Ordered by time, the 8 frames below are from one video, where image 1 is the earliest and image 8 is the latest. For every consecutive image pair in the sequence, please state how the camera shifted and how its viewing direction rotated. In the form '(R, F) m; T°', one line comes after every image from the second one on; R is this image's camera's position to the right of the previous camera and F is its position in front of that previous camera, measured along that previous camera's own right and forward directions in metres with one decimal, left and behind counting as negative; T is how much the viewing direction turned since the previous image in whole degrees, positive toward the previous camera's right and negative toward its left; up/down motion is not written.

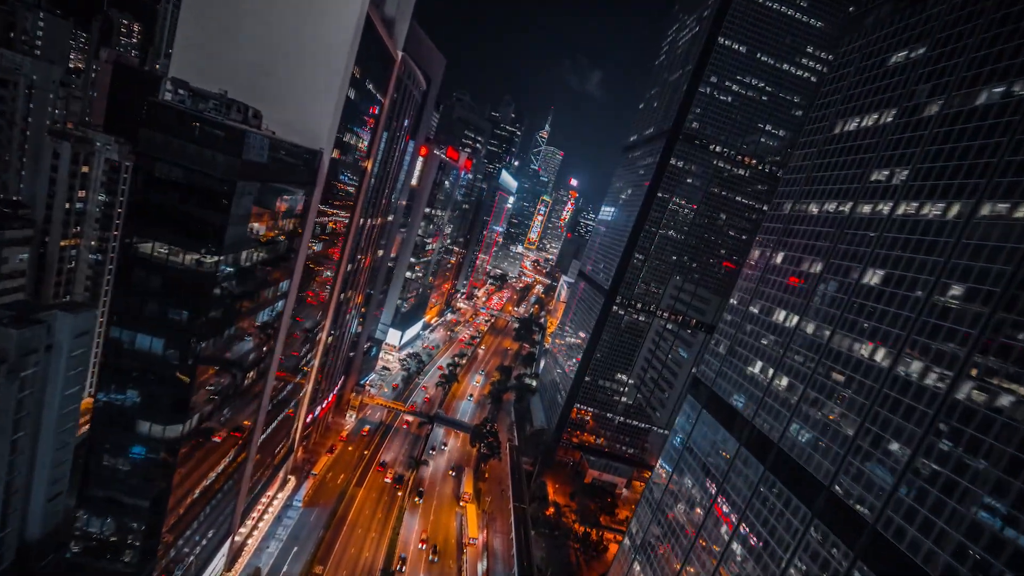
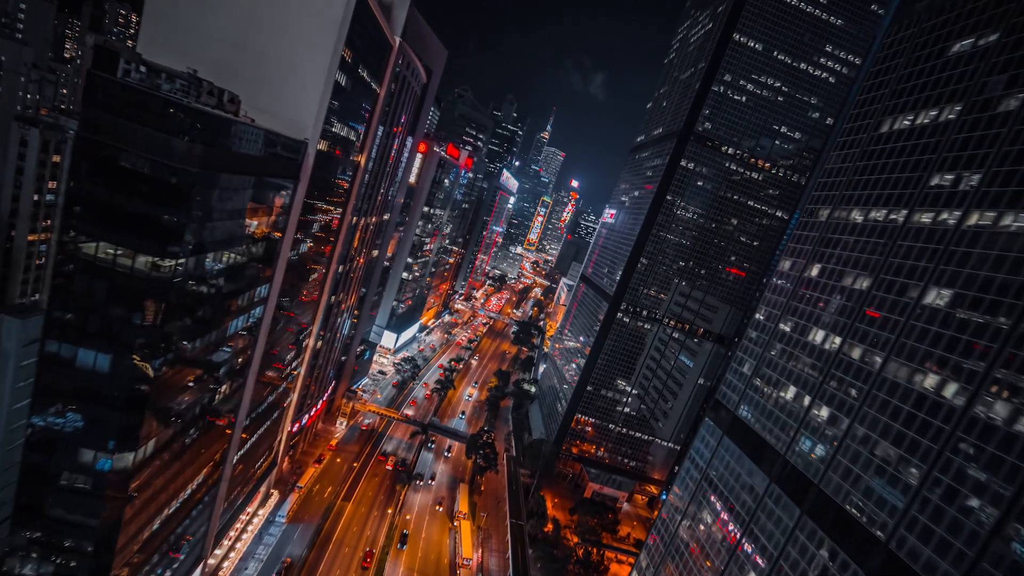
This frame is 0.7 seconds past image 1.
(-0.5, +4.3) m; 0°
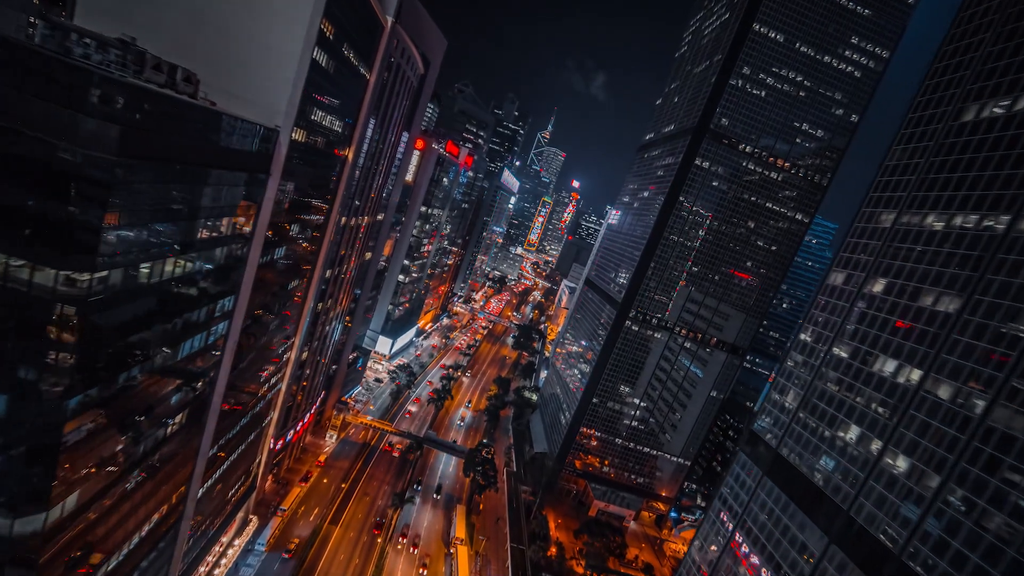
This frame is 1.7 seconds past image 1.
(-0.5, +5.7) m; 0°
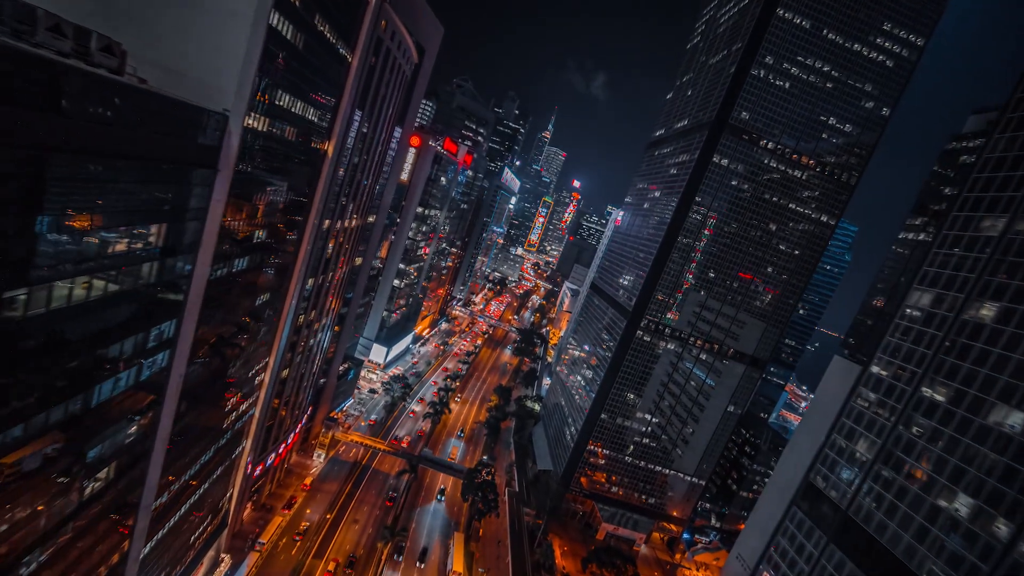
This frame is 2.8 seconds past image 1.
(-0.4, +6.5) m; 0°
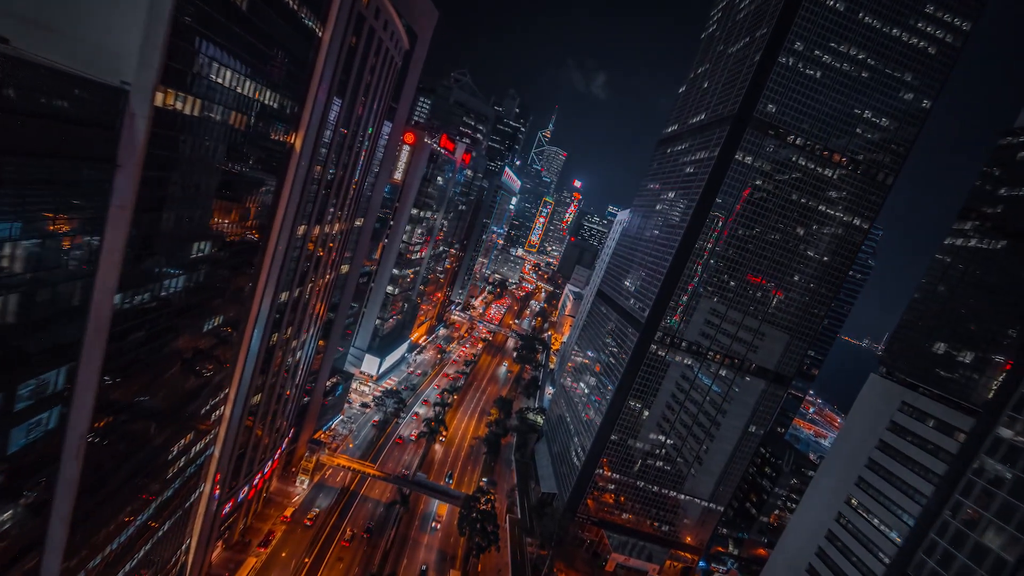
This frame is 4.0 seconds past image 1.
(-0.3, +7.2) m; 0°
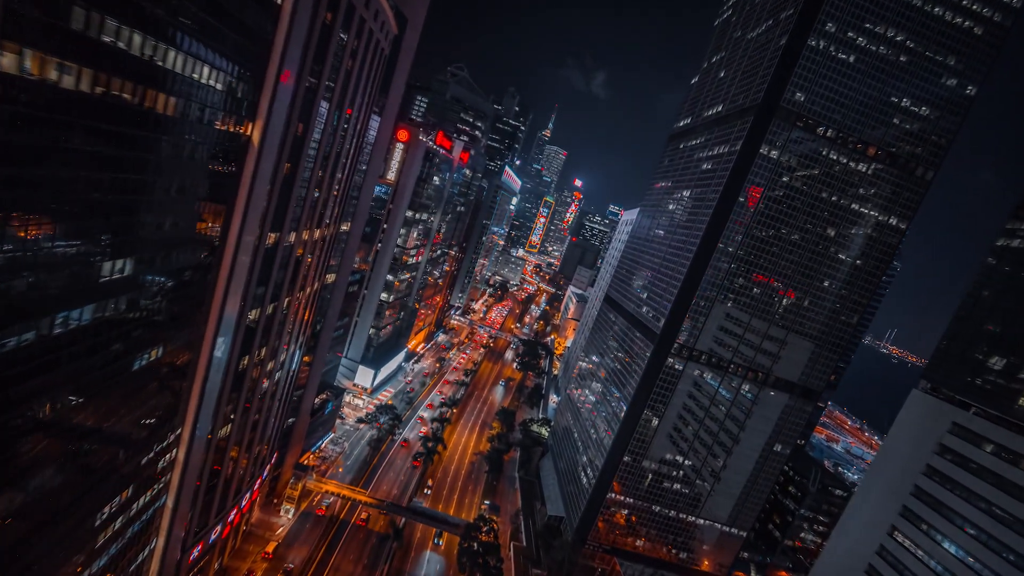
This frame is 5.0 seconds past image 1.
(-0.3, +6.5) m; 0°
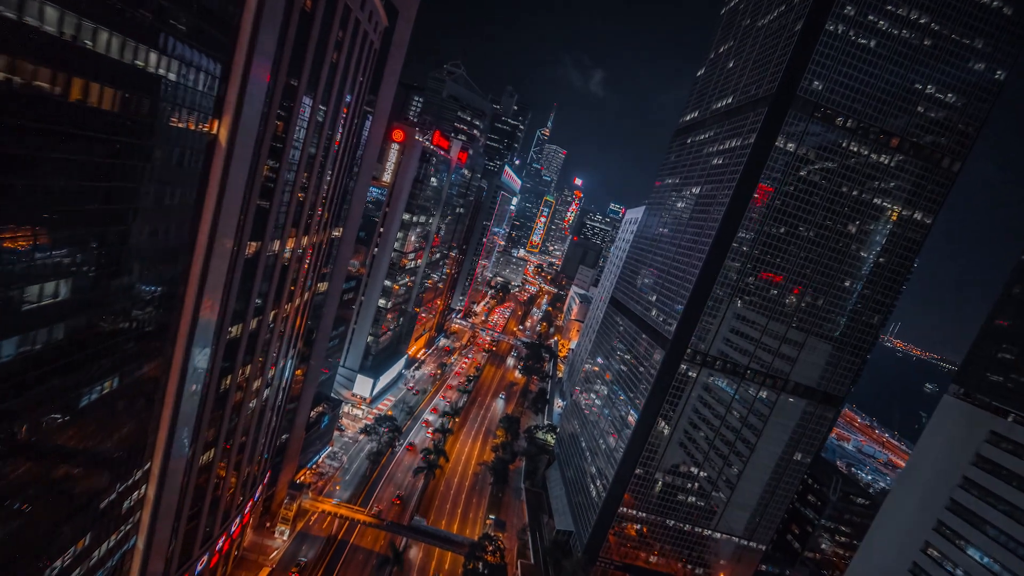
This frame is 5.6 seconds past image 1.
(-0.1, +3.6) m; 0°
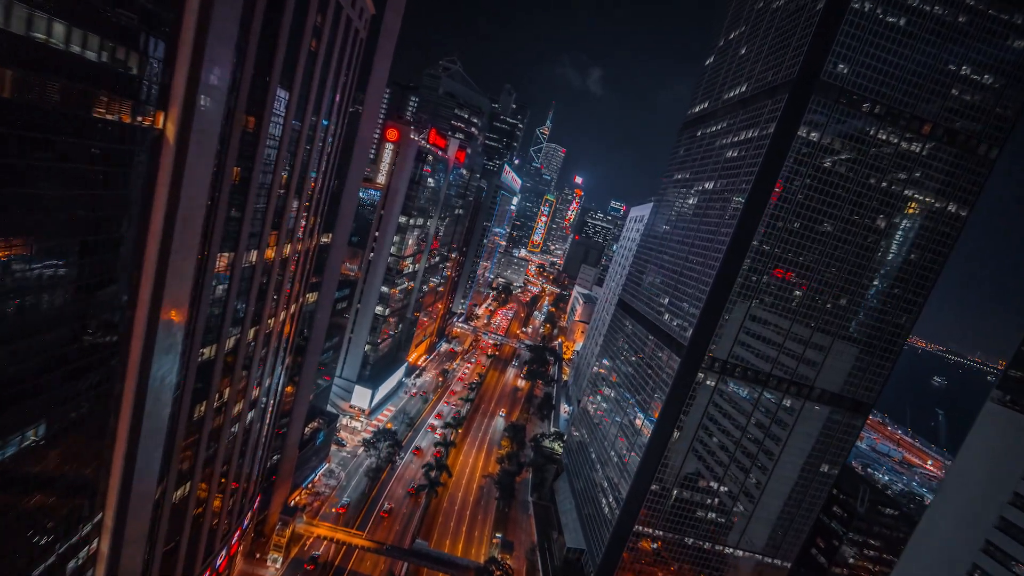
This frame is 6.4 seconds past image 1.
(-0.2, +4.4) m; 0°
